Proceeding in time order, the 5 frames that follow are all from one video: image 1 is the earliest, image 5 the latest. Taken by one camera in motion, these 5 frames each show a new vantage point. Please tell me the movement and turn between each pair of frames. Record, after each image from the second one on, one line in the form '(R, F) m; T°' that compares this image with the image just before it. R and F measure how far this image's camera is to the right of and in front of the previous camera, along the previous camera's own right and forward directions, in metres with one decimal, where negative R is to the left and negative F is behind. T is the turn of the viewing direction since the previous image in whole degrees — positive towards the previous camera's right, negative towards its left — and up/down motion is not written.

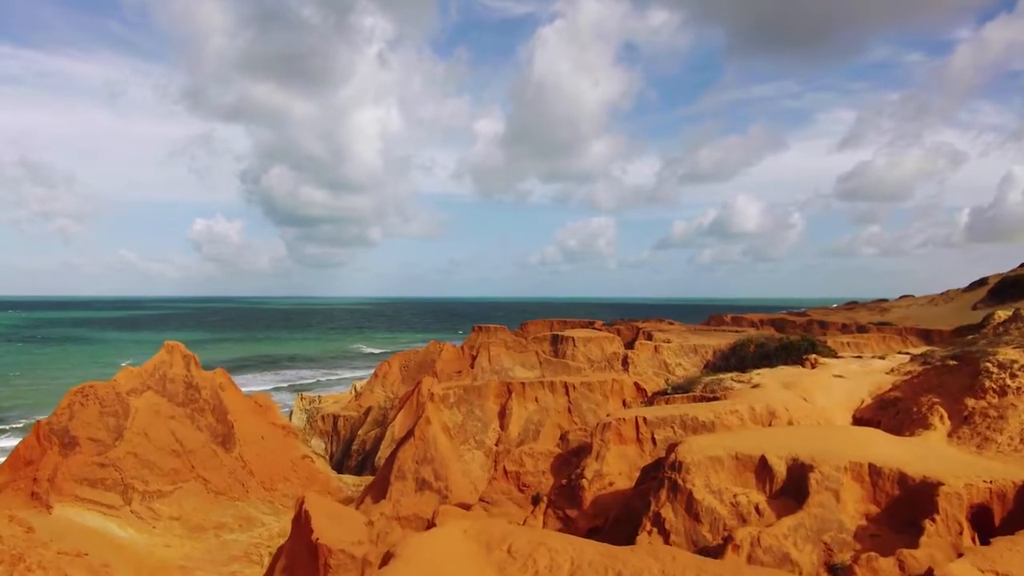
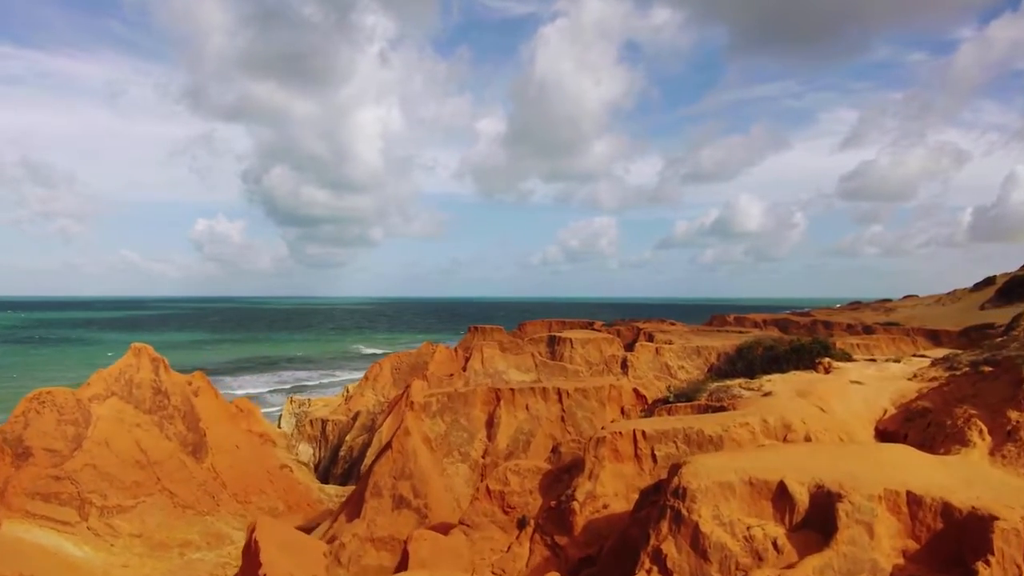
(+0.3, +1.2) m; 0°
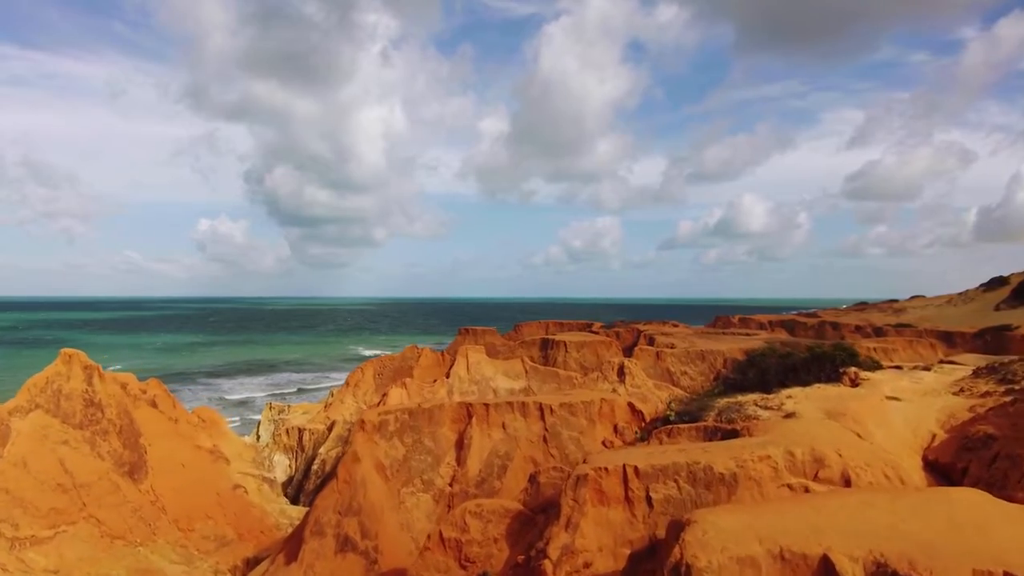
(+0.6, +2.1) m; 0°
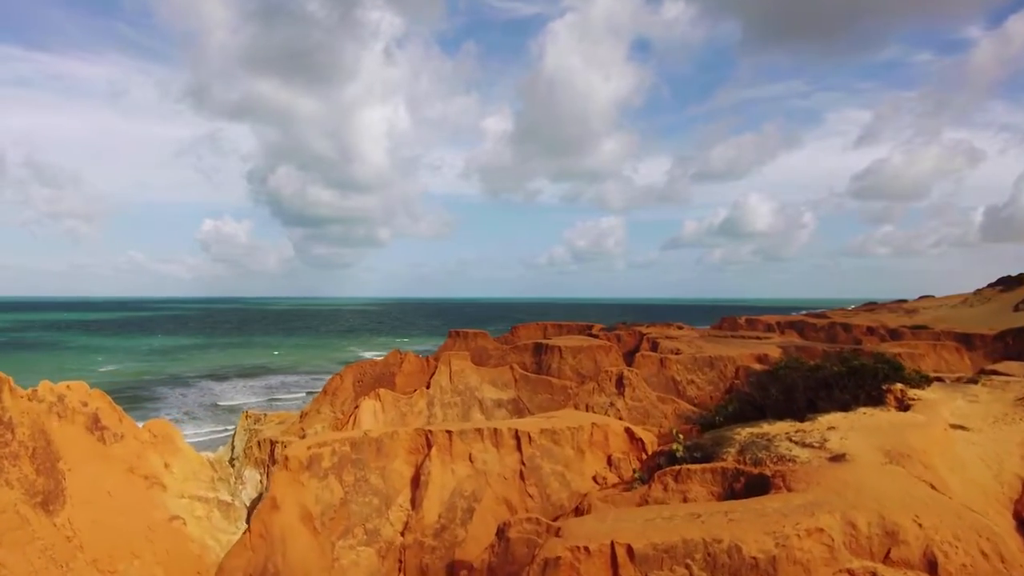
(+0.6, +2.4) m; 0°
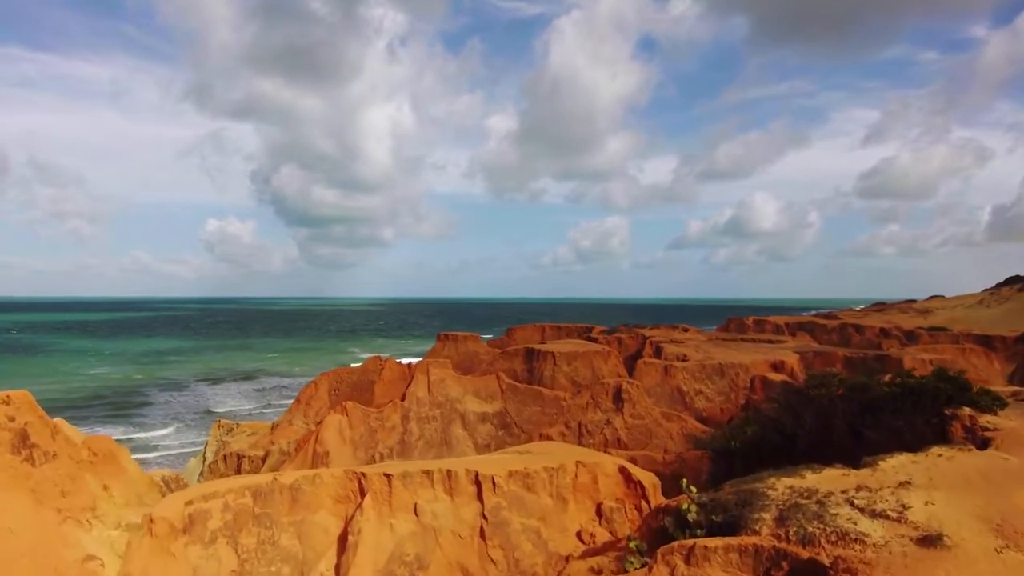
(+0.6, +2.4) m; 0°
